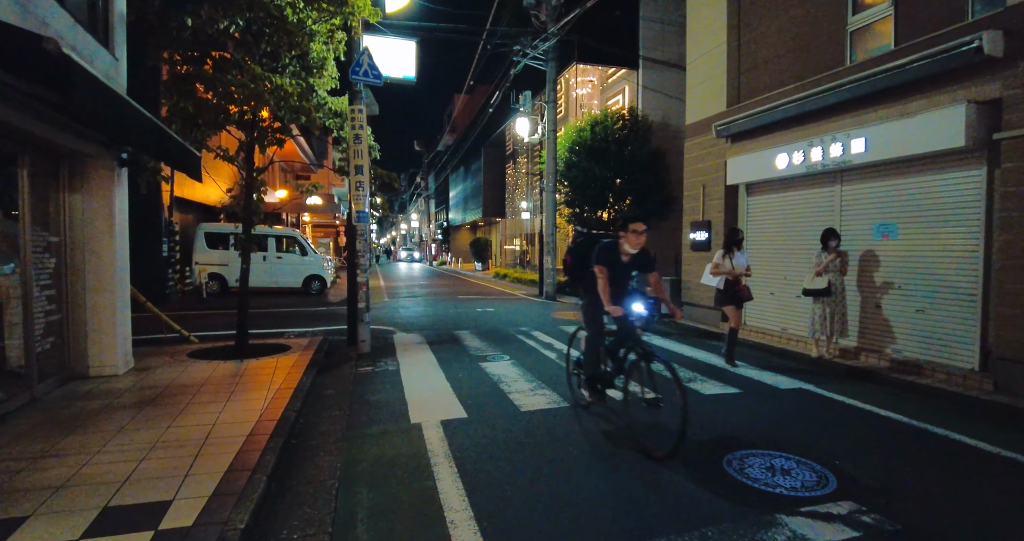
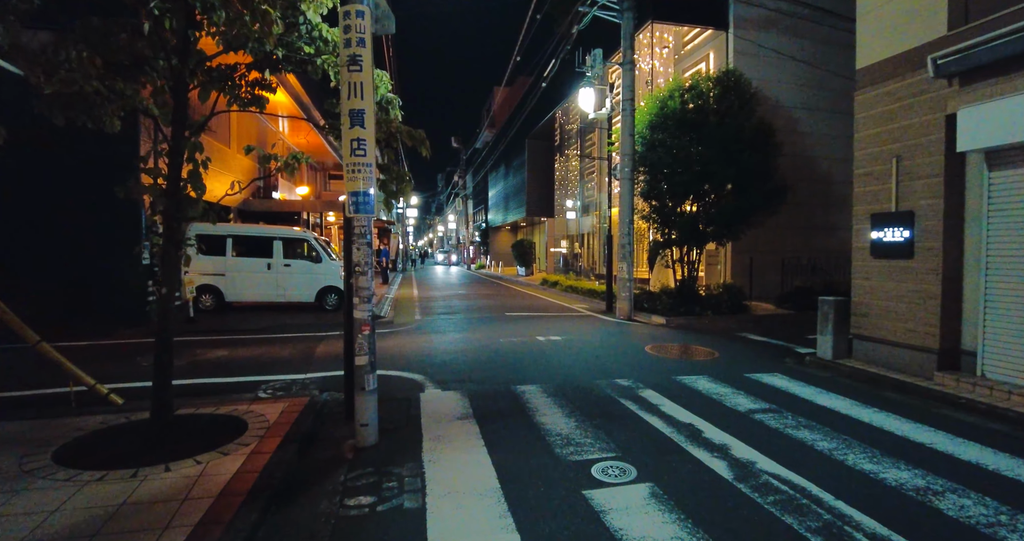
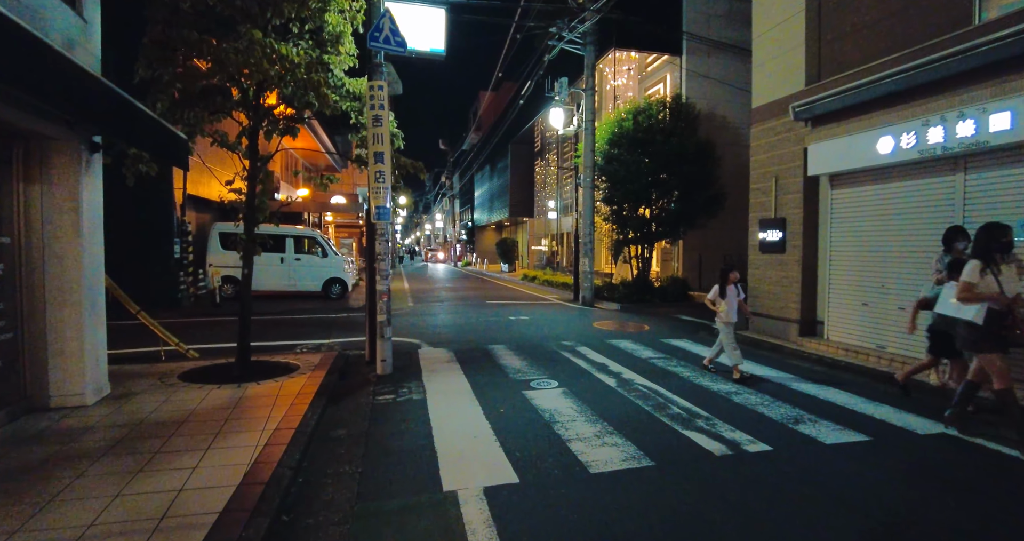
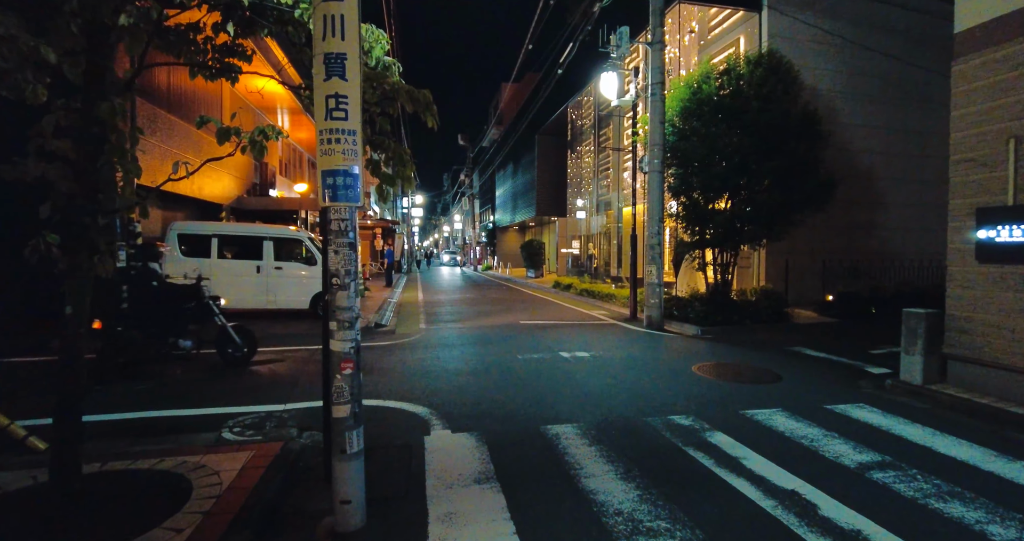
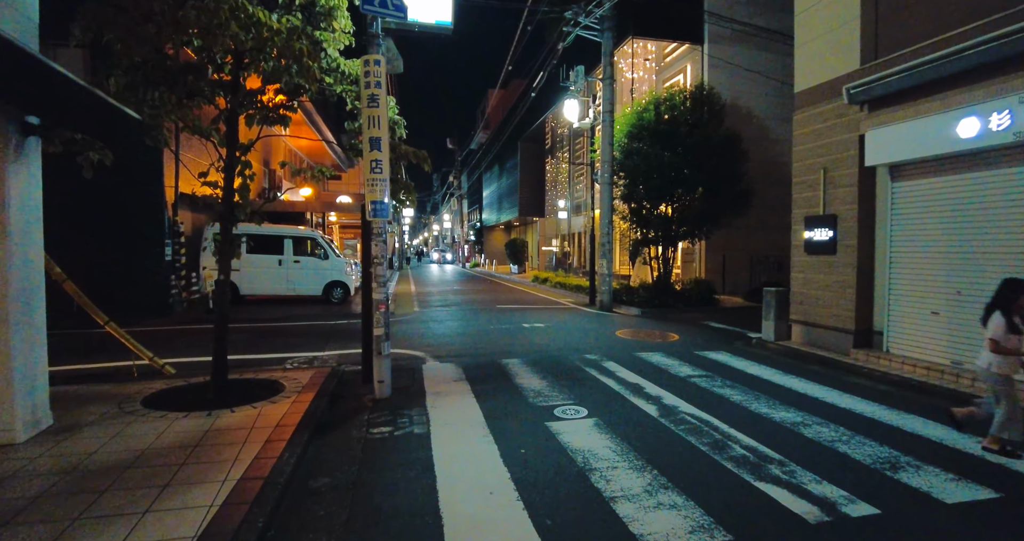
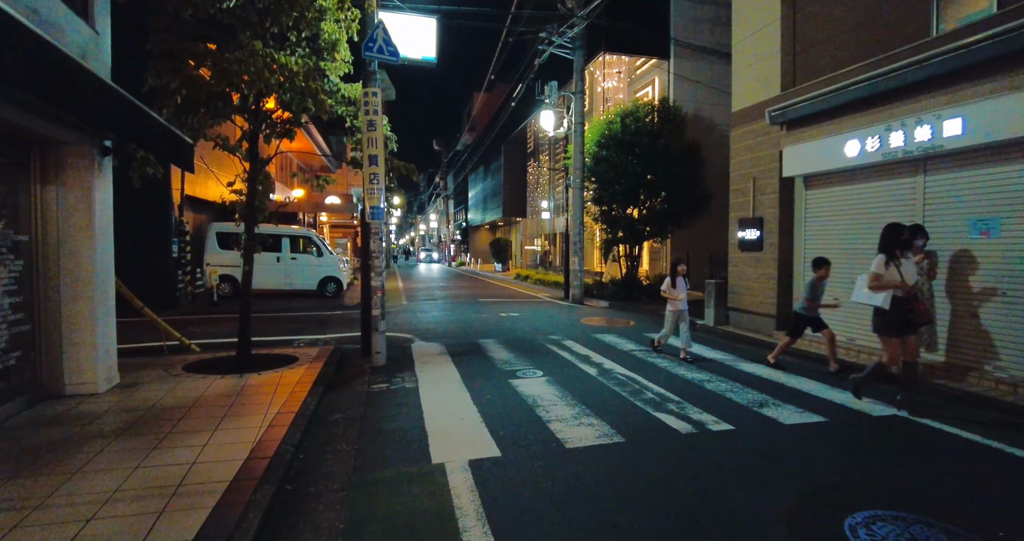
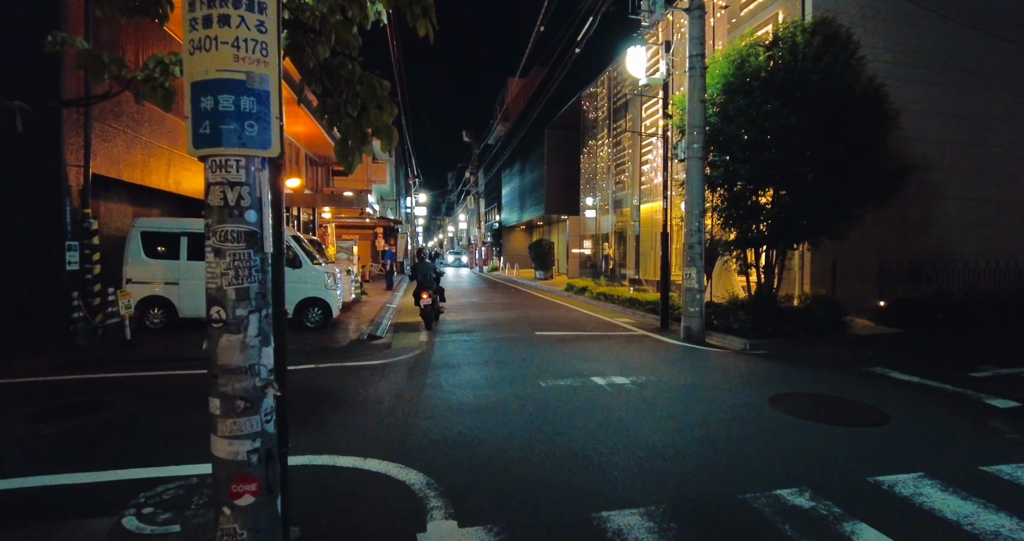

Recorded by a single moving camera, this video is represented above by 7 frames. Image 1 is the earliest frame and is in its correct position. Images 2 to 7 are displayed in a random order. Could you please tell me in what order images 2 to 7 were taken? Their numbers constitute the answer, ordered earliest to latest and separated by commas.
6, 3, 5, 2, 4, 7
